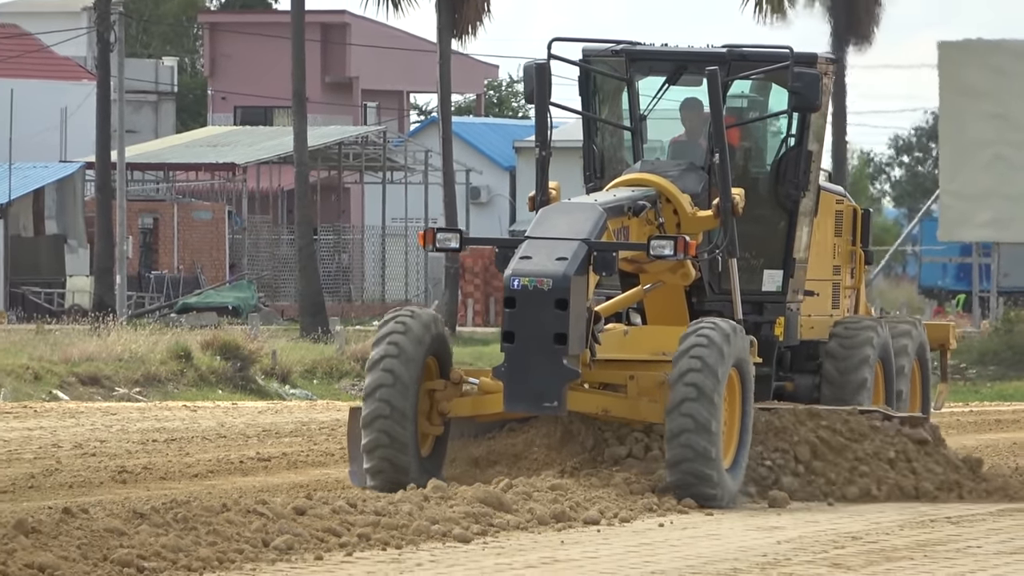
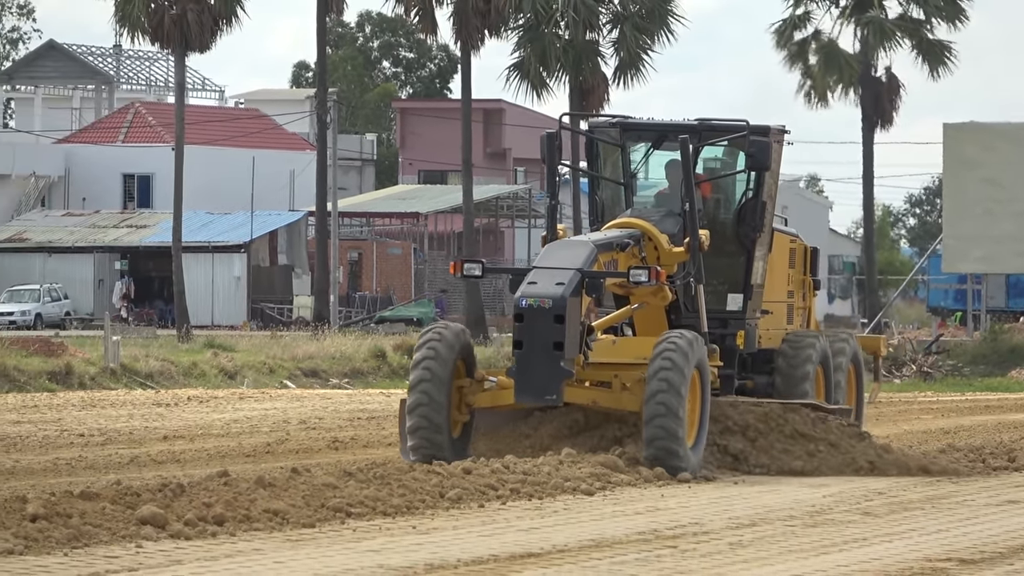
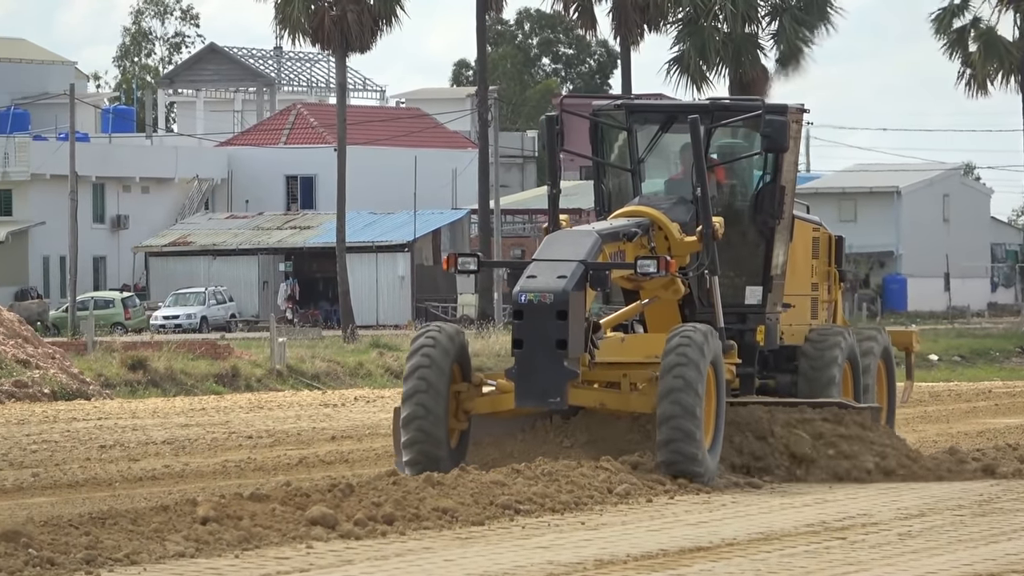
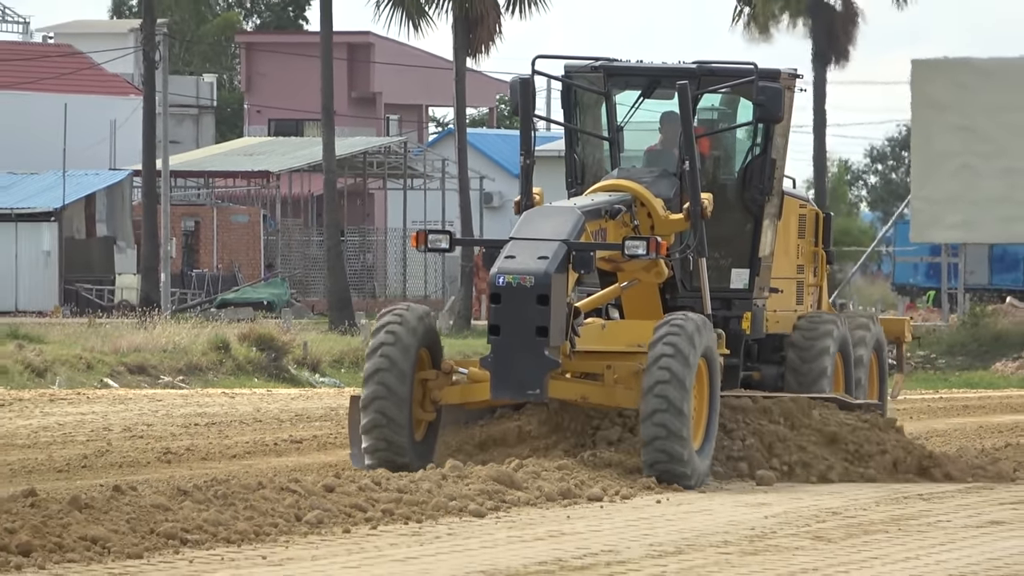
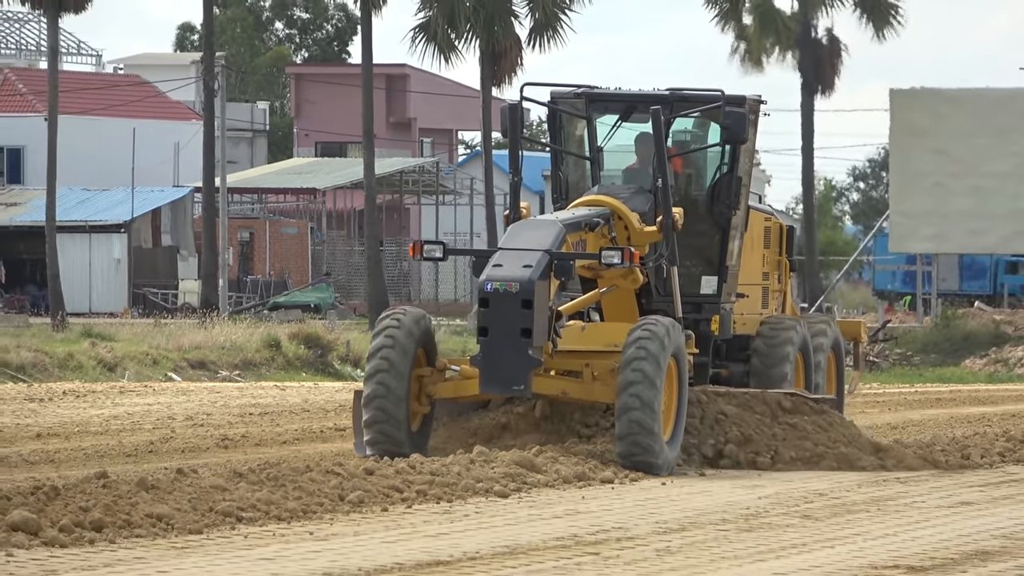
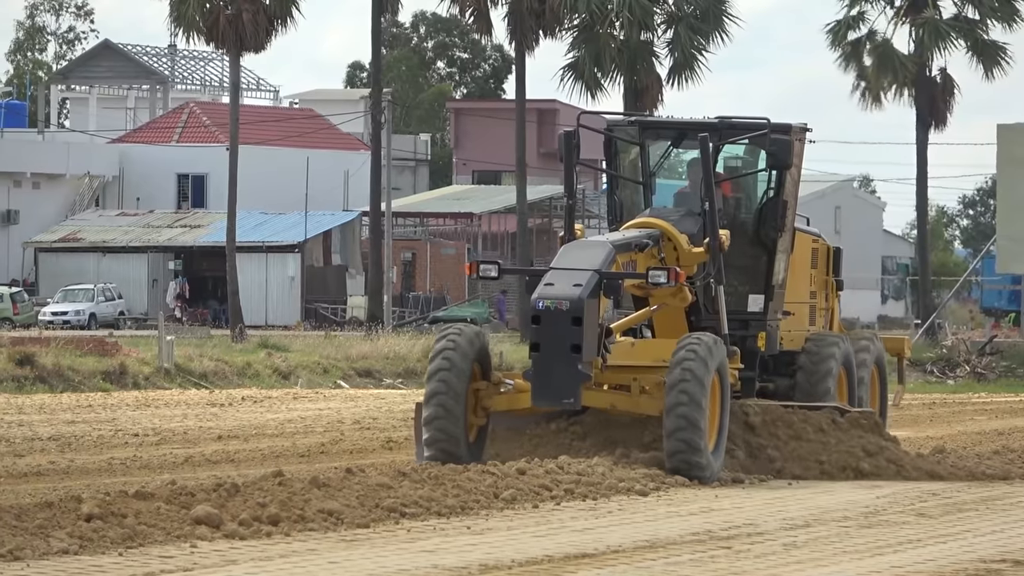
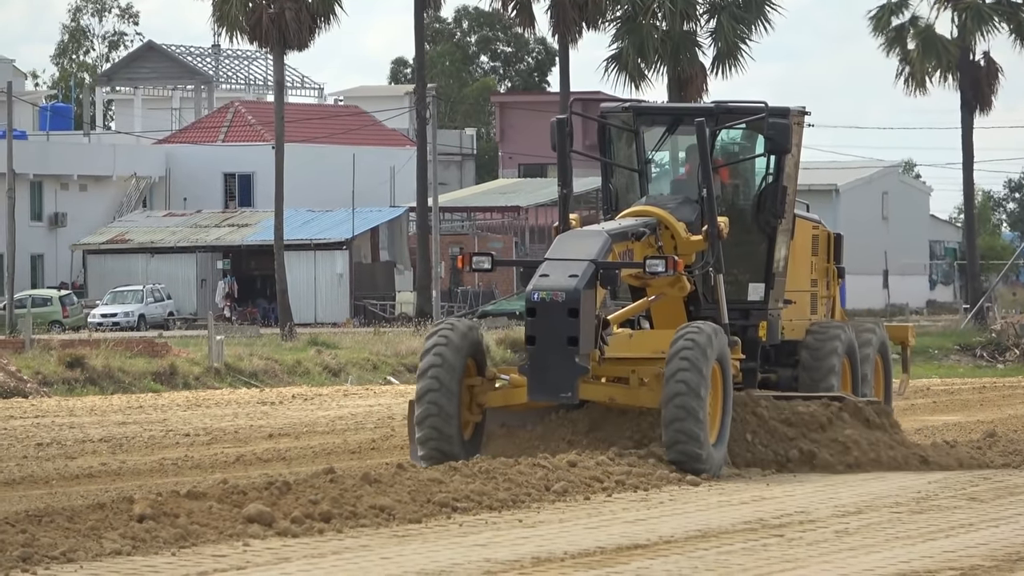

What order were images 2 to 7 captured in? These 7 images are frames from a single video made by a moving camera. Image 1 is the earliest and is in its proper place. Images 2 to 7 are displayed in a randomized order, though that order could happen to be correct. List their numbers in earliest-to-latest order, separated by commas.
4, 5, 2, 6, 7, 3
